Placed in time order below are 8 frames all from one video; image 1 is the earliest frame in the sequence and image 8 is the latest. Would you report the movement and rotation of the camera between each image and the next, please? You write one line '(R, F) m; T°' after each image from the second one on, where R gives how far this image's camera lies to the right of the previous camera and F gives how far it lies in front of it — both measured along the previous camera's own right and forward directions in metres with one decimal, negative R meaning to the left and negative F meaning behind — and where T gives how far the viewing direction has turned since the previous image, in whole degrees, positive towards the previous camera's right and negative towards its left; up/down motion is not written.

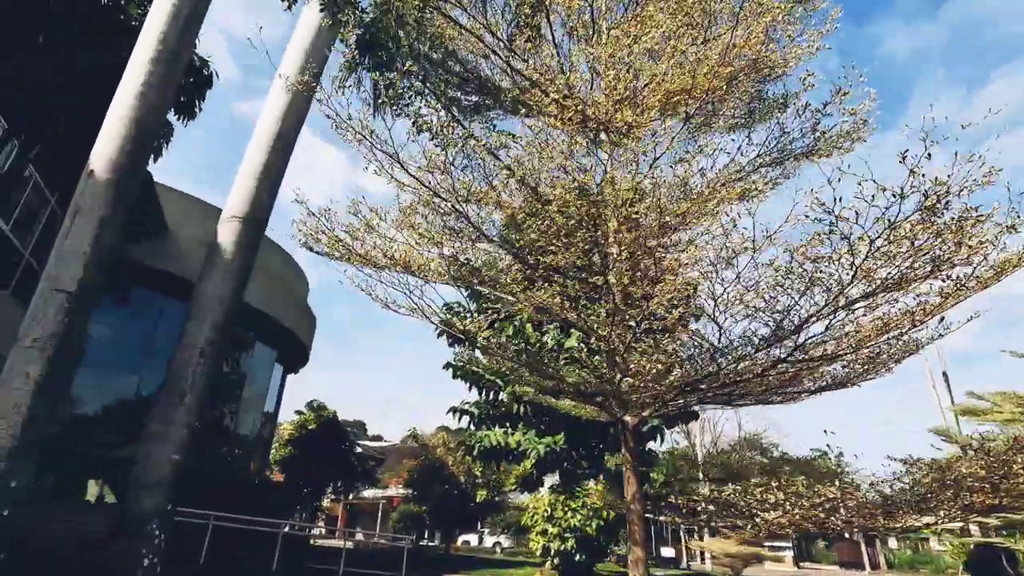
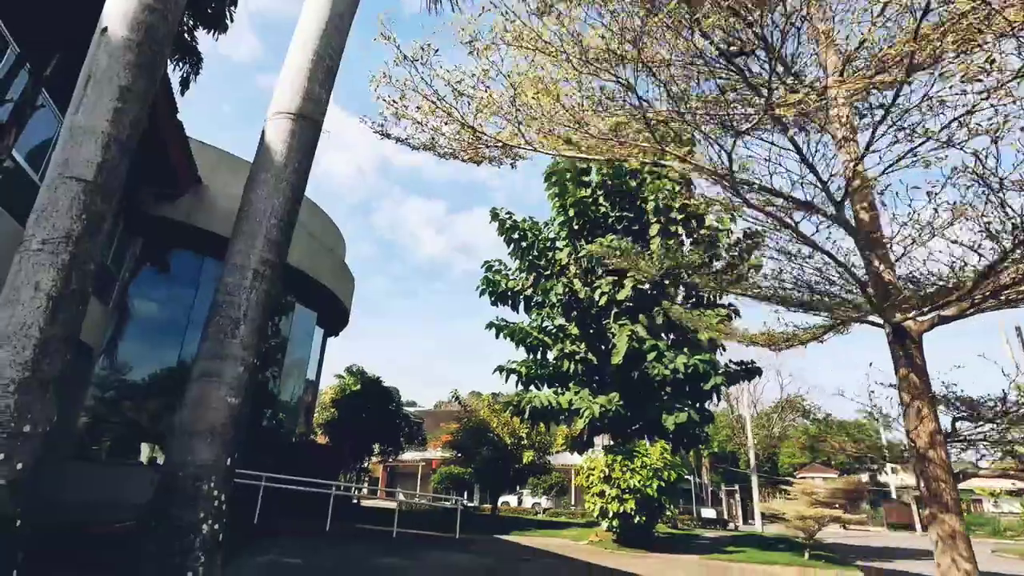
(-0.6, +0.8) m; -3°
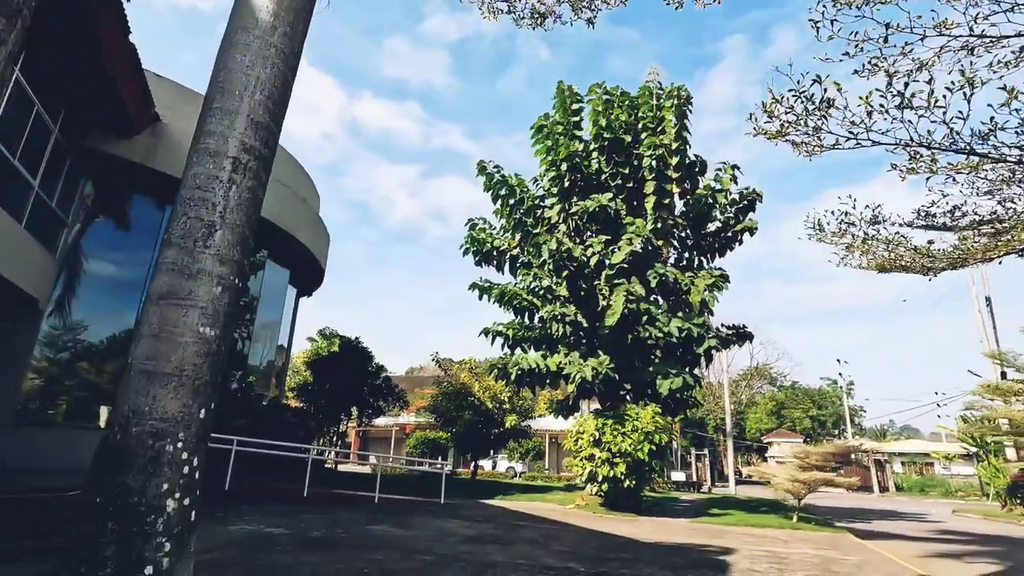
(-0.4, +0.7) m; +3°
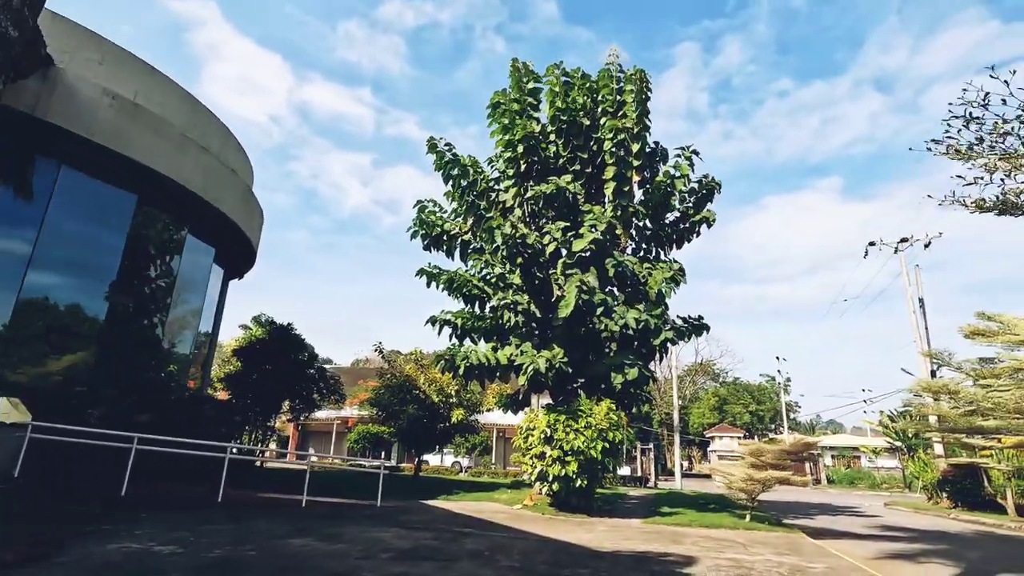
(0.0, +0.9) m; +5°
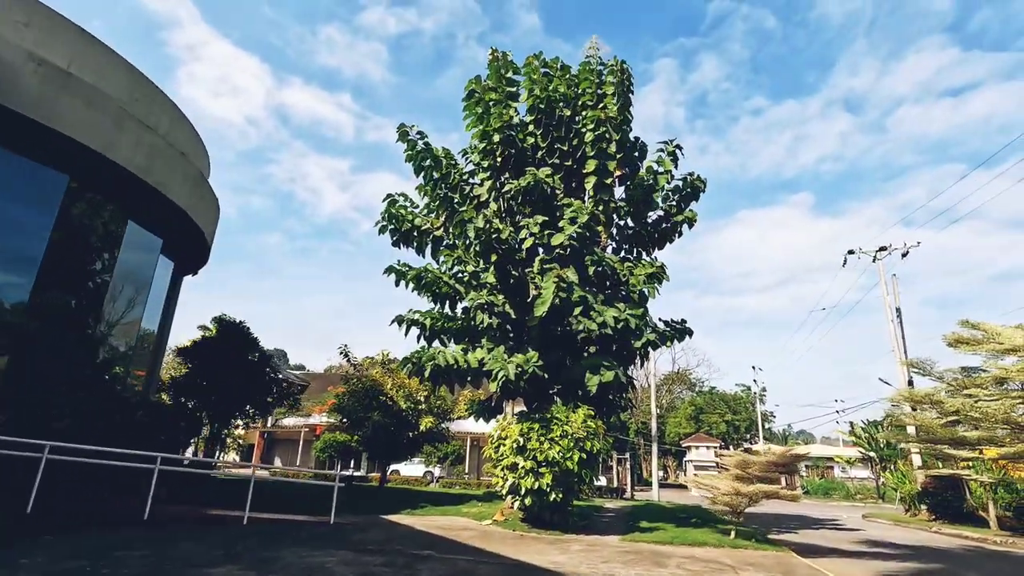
(+0.1, +0.9) m; +2°
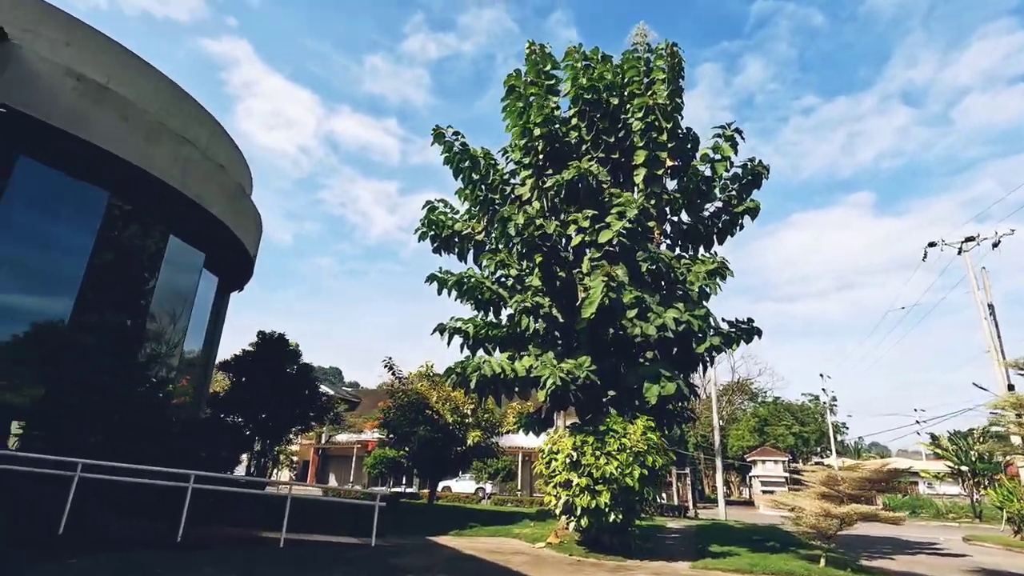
(0.0, +0.8) m; -5°
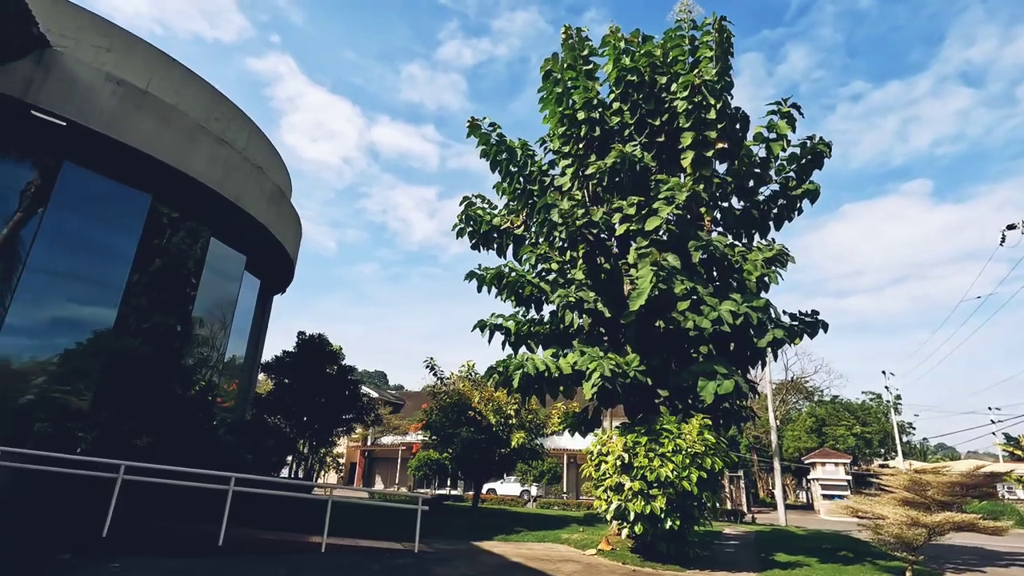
(-0.1, +0.5) m; -4°
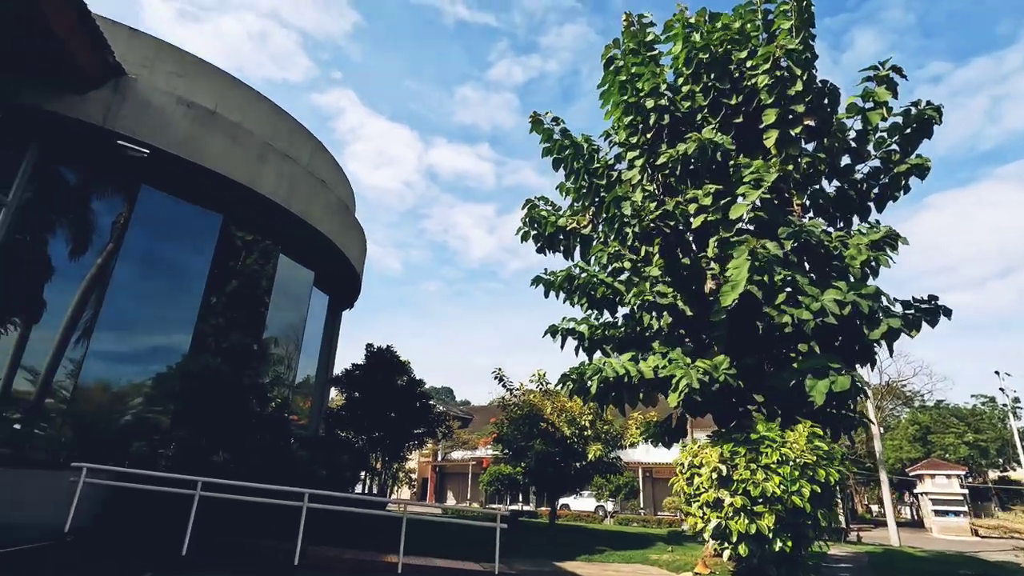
(-0.2, +0.6) m; -6°
